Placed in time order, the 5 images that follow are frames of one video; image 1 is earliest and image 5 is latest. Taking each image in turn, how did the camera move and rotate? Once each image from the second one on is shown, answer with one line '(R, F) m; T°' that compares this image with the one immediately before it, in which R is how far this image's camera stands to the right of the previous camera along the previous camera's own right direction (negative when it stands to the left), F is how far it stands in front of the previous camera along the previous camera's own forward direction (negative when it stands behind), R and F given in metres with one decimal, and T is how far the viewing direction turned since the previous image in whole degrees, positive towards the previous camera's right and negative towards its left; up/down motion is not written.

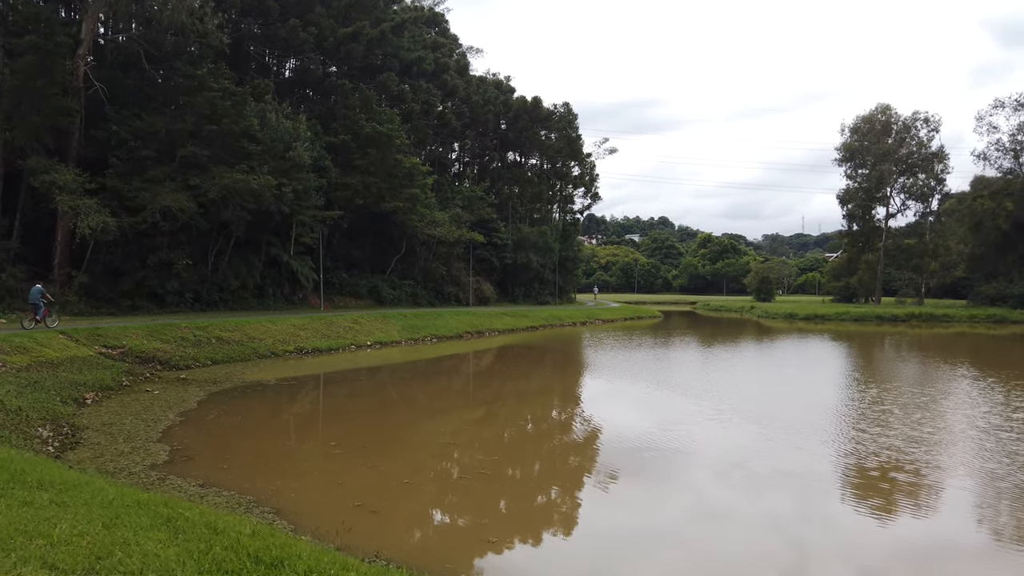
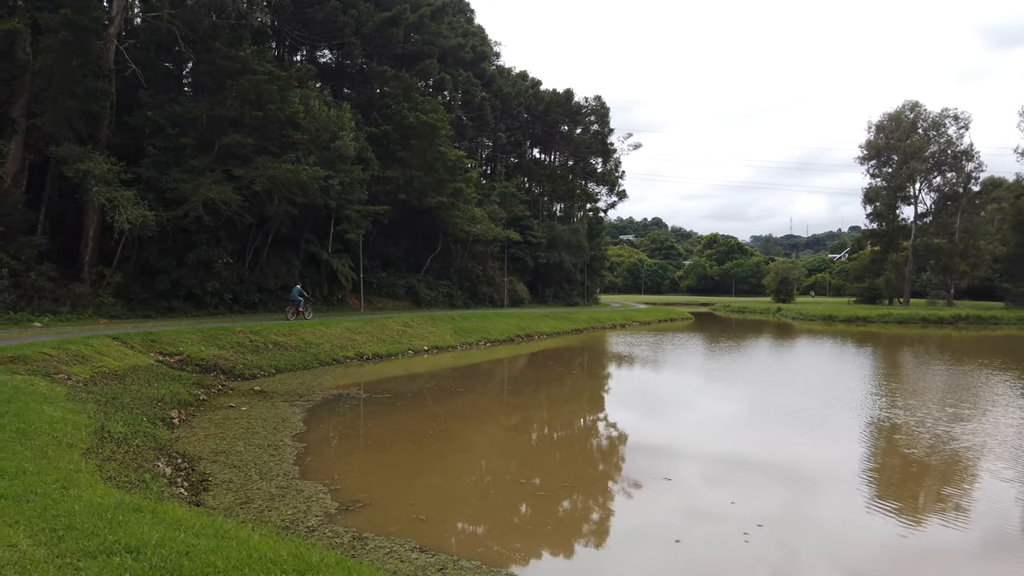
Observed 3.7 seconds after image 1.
(-2.6, +2.0) m; +1°
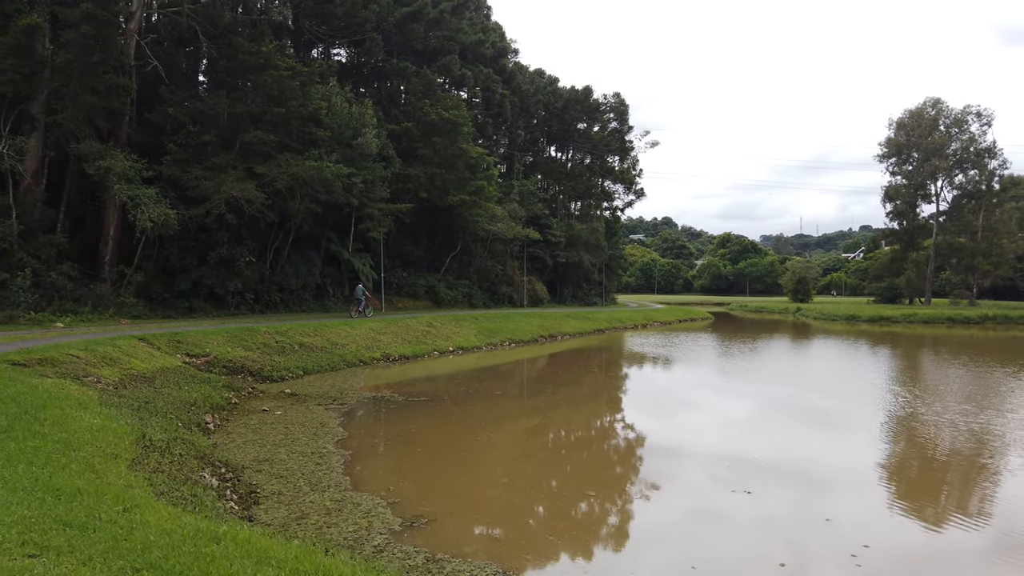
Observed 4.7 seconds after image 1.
(-0.6, +0.5) m; -1°
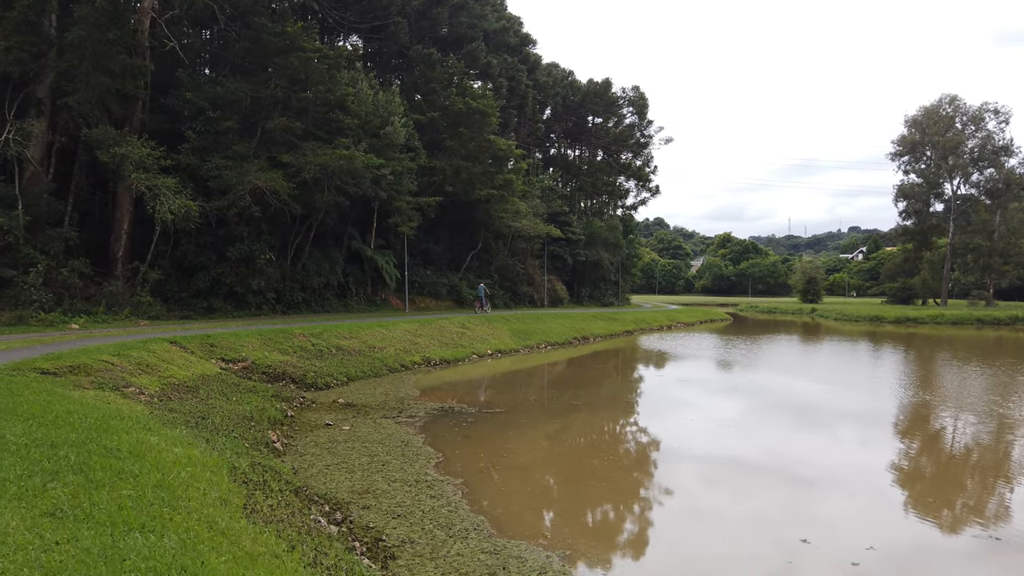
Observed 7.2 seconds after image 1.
(-1.6, +1.6) m; +1°
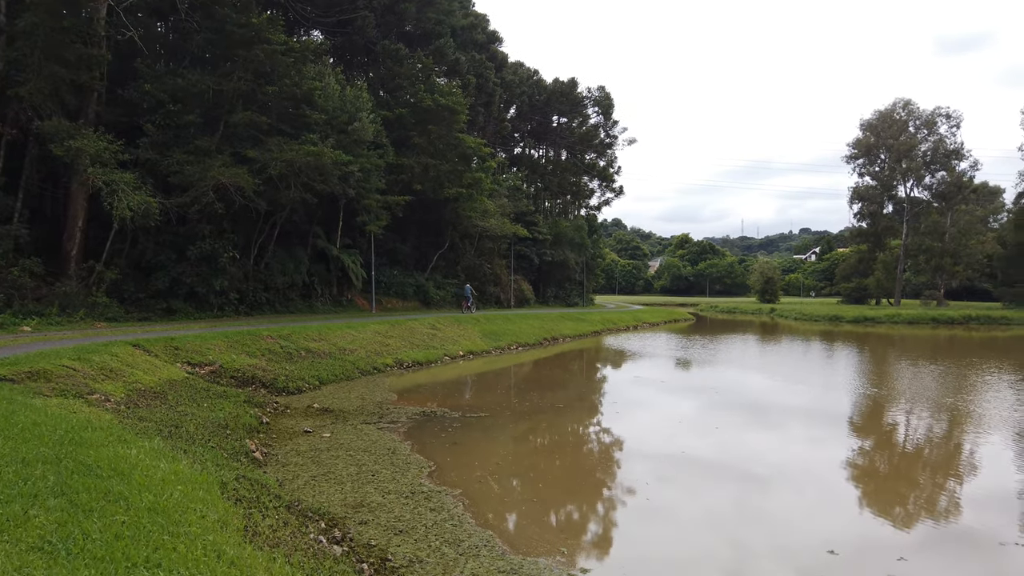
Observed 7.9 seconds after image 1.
(-0.4, +0.4) m; +3°
